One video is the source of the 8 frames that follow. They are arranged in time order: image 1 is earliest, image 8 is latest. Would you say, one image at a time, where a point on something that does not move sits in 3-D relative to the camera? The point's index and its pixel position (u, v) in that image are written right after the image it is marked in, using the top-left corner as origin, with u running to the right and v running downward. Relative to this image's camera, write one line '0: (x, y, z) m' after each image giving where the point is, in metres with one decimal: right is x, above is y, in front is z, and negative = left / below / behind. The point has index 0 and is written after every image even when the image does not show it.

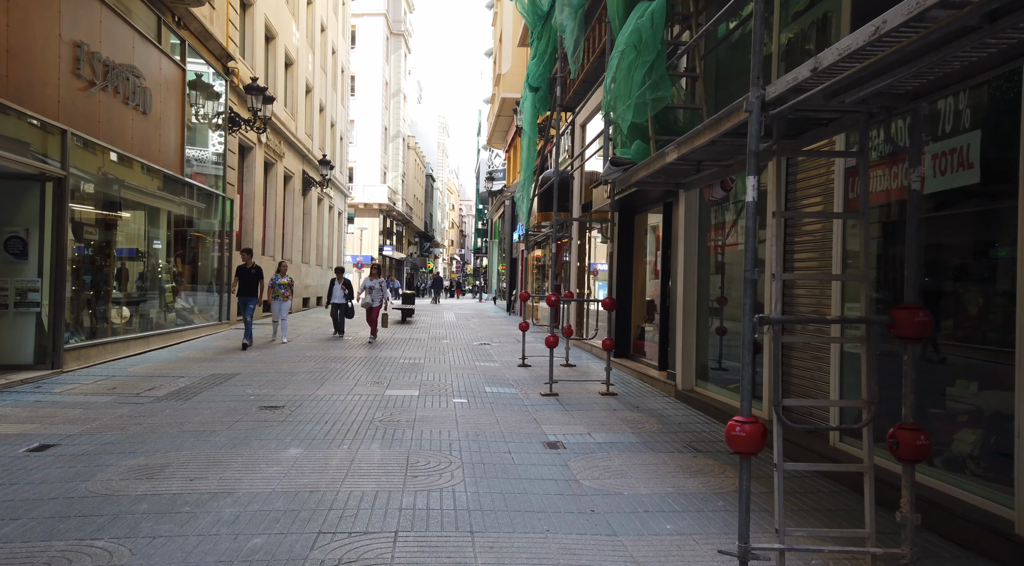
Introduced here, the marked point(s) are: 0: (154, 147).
0: (-6.3, +2.4, +13.7) m
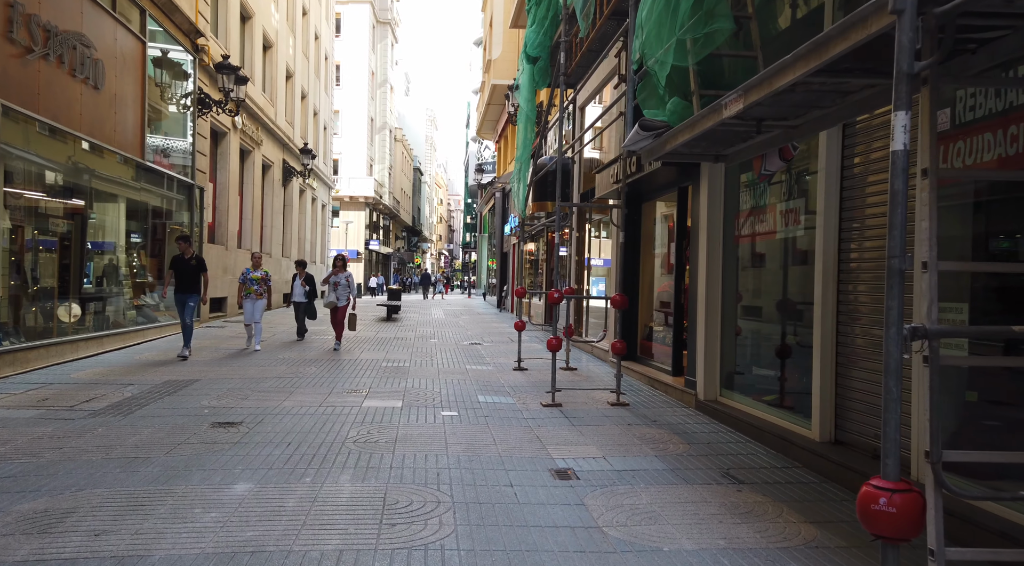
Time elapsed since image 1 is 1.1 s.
0: (-6.4, +2.5, +12.4) m
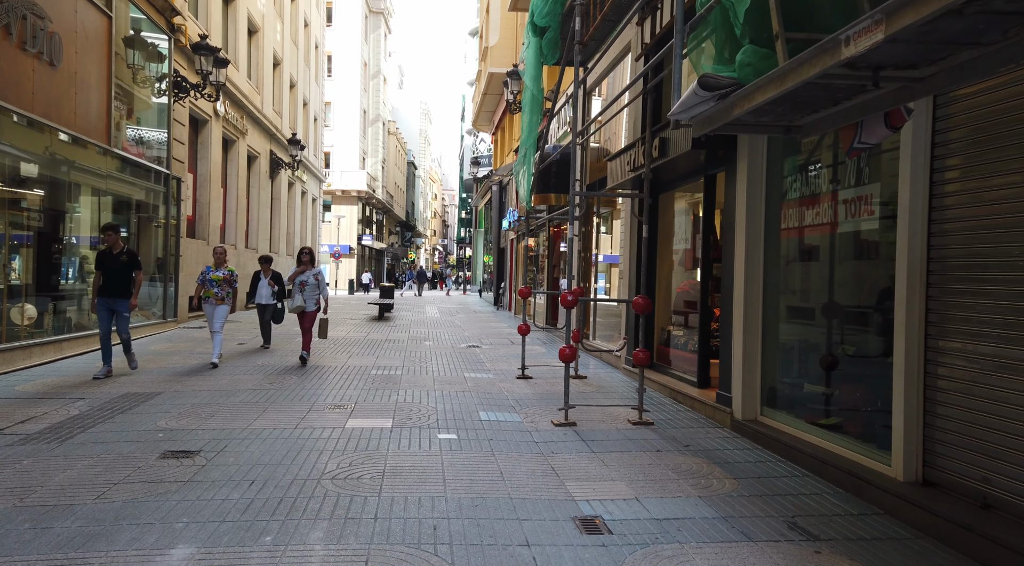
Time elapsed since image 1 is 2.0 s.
0: (-6.4, +2.5, +11.2) m
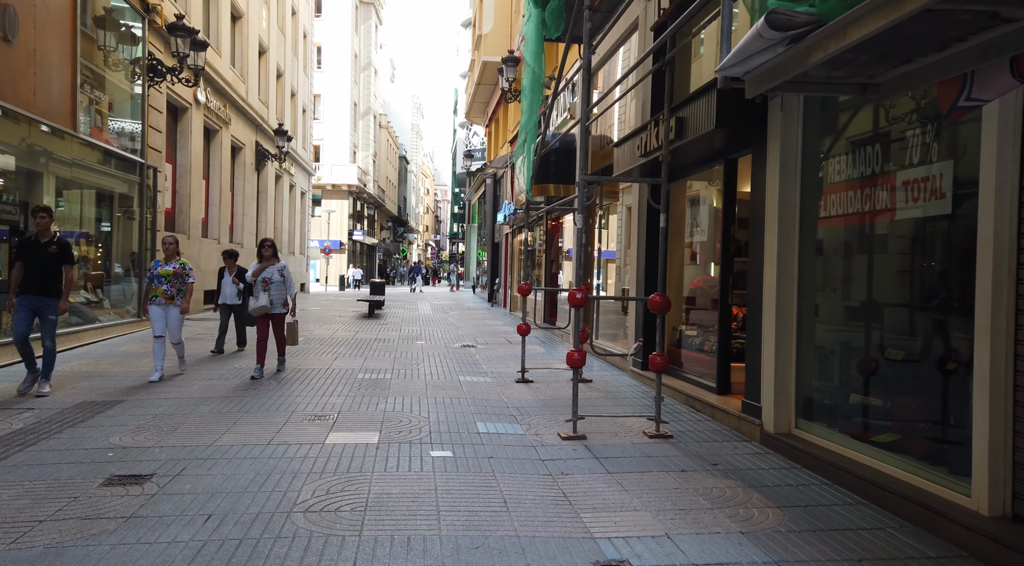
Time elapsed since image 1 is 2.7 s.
0: (-6.4, +2.6, +10.3) m
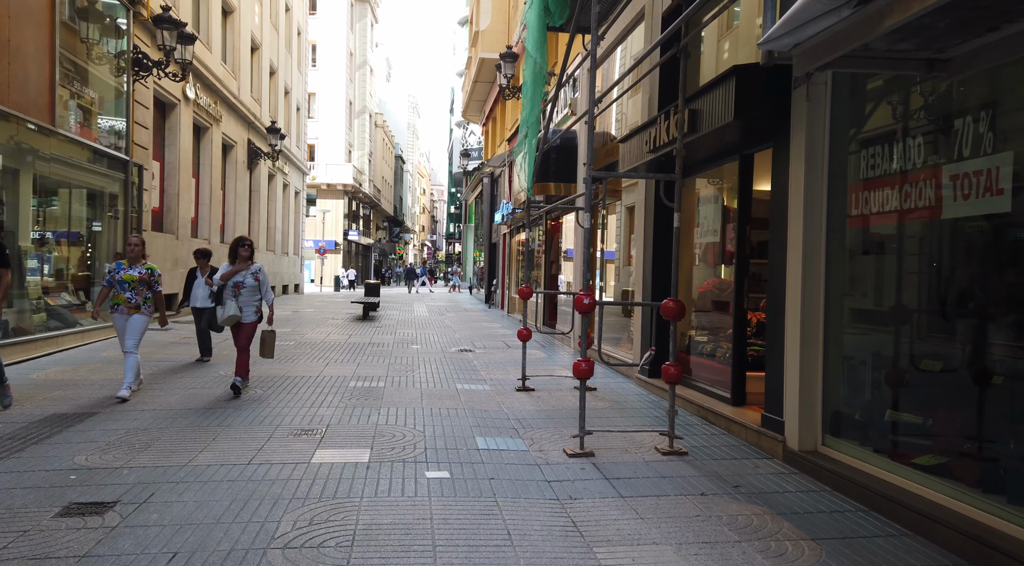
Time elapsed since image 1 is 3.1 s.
0: (-6.4, +2.5, +9.8) m
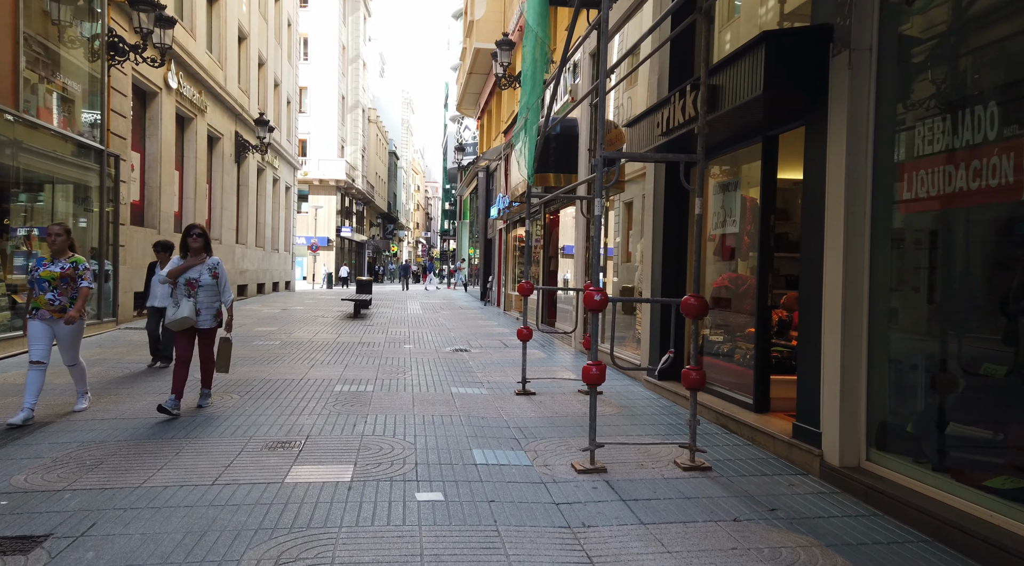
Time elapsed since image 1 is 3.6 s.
0: (-6.4, +2.6, +9.1) m
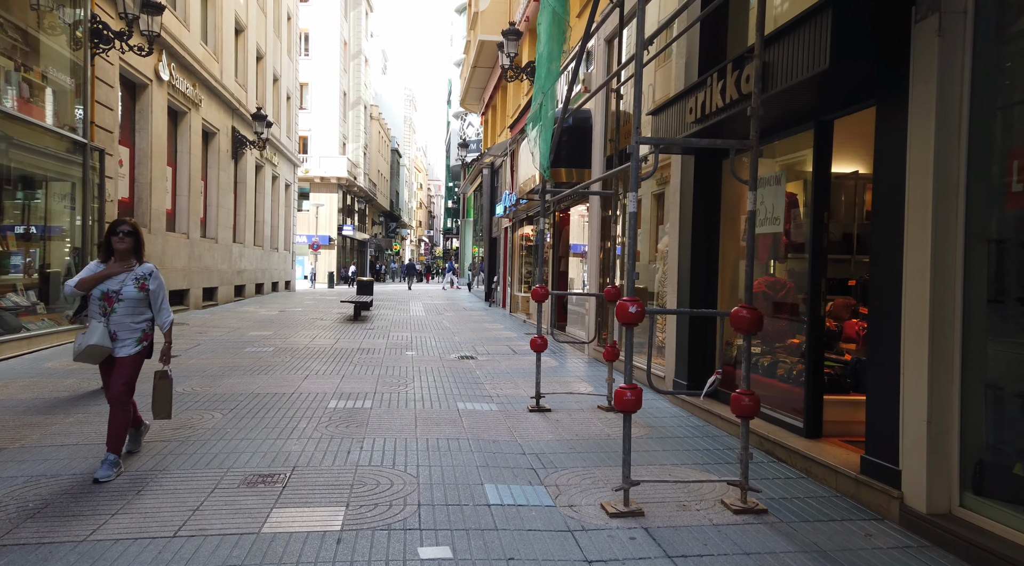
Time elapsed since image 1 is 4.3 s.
0: (-6.3, +2.5, +8.2) m
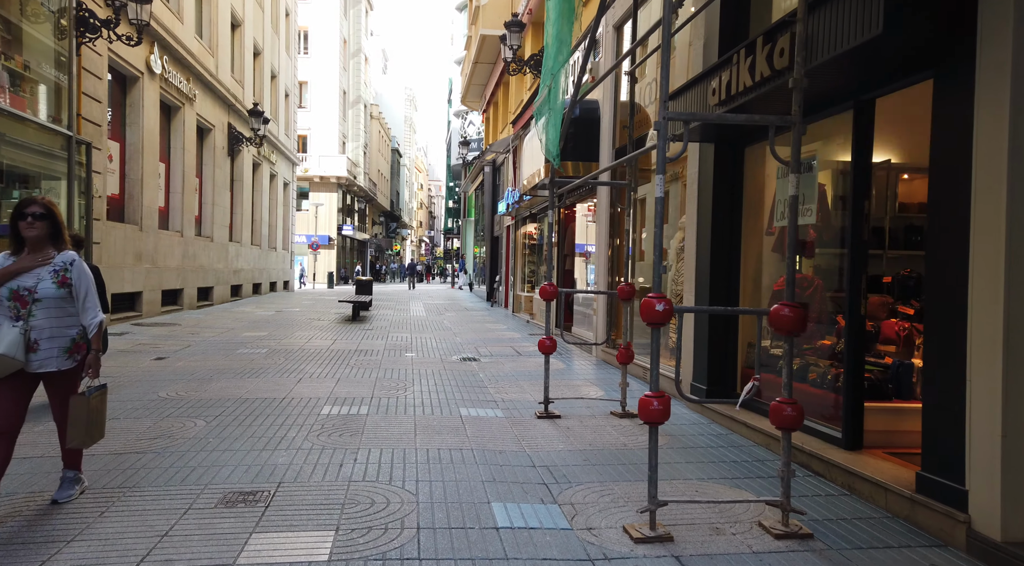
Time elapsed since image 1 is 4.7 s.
0: (-6.2, +2.6, +7.7) m
